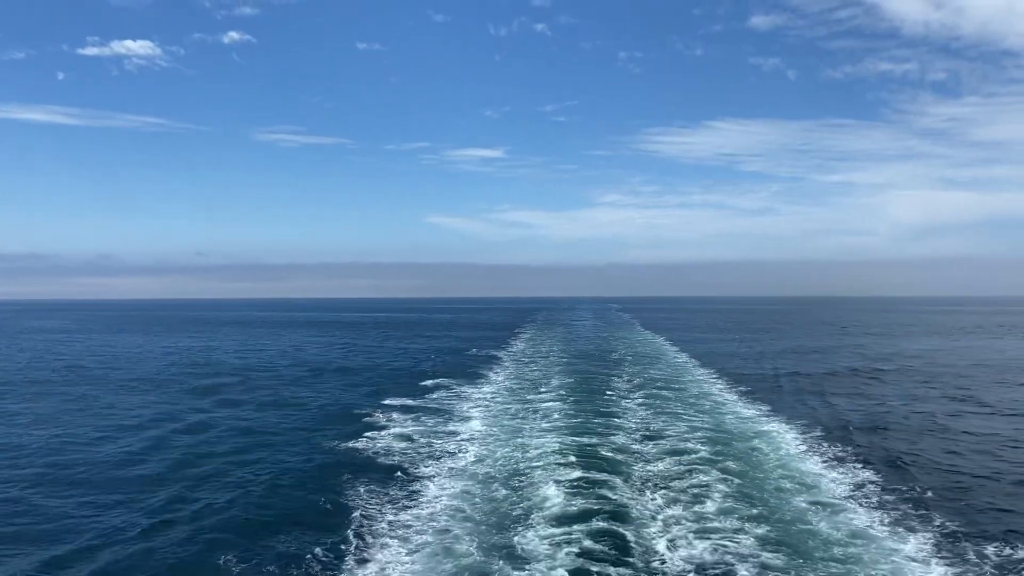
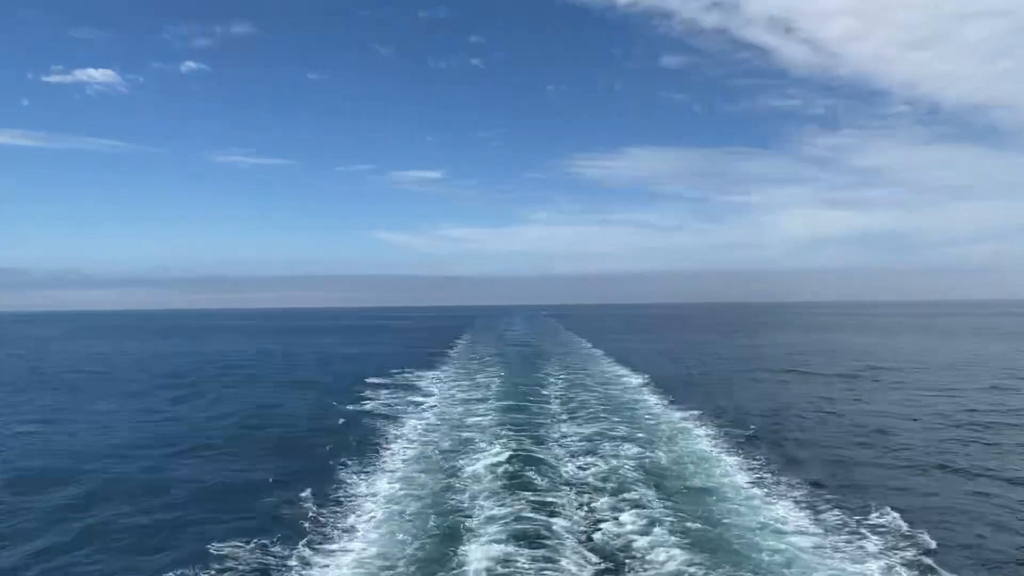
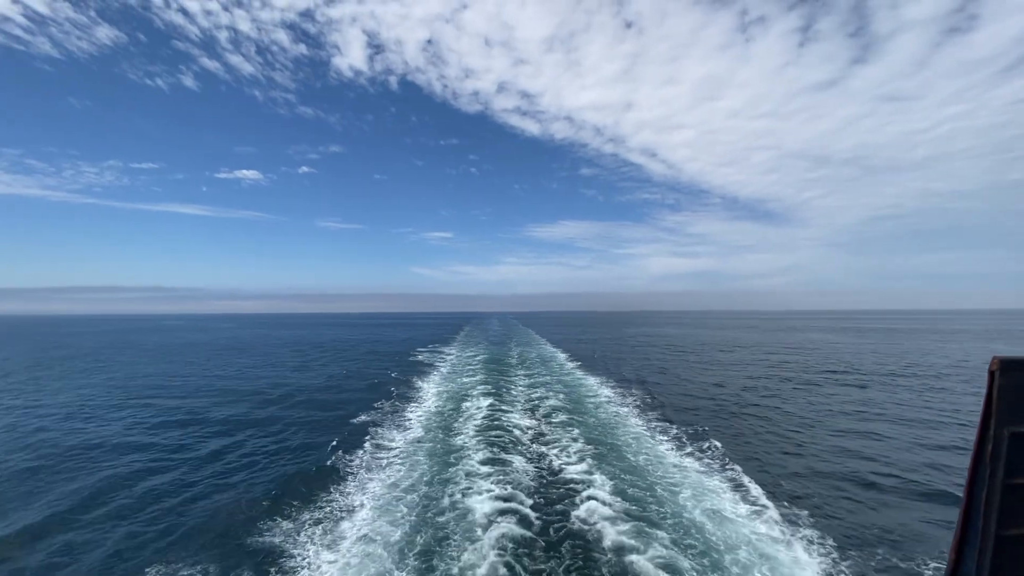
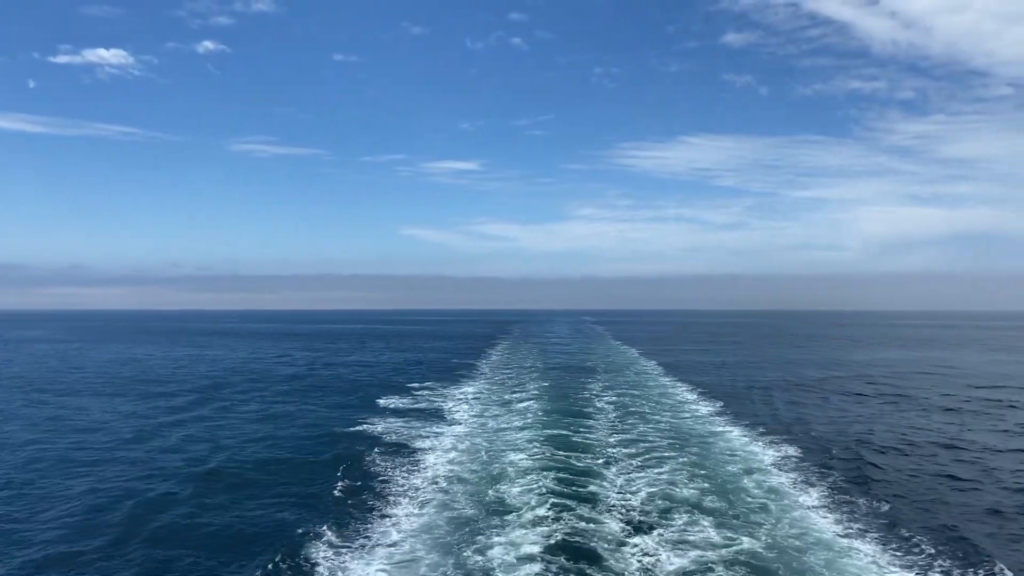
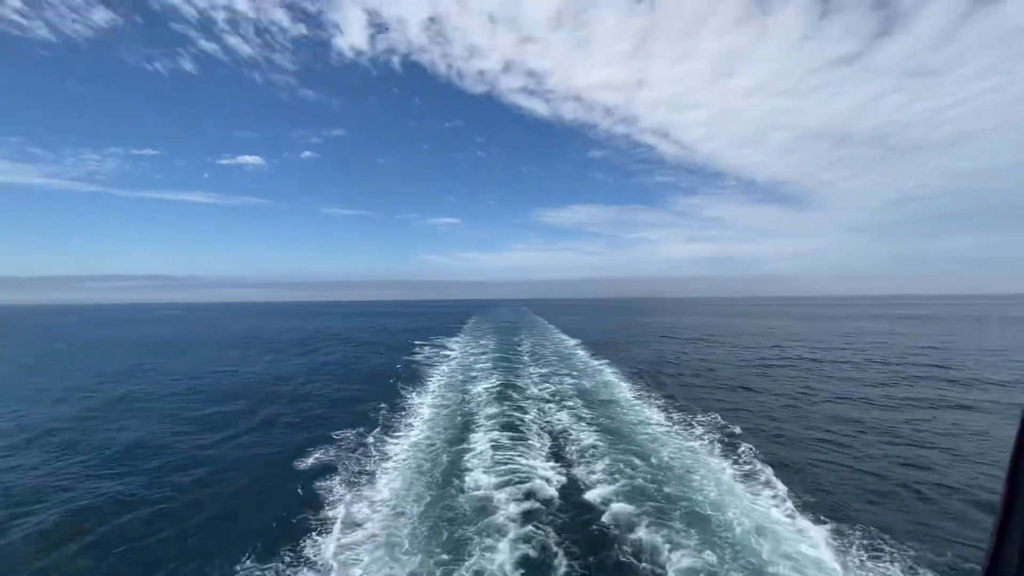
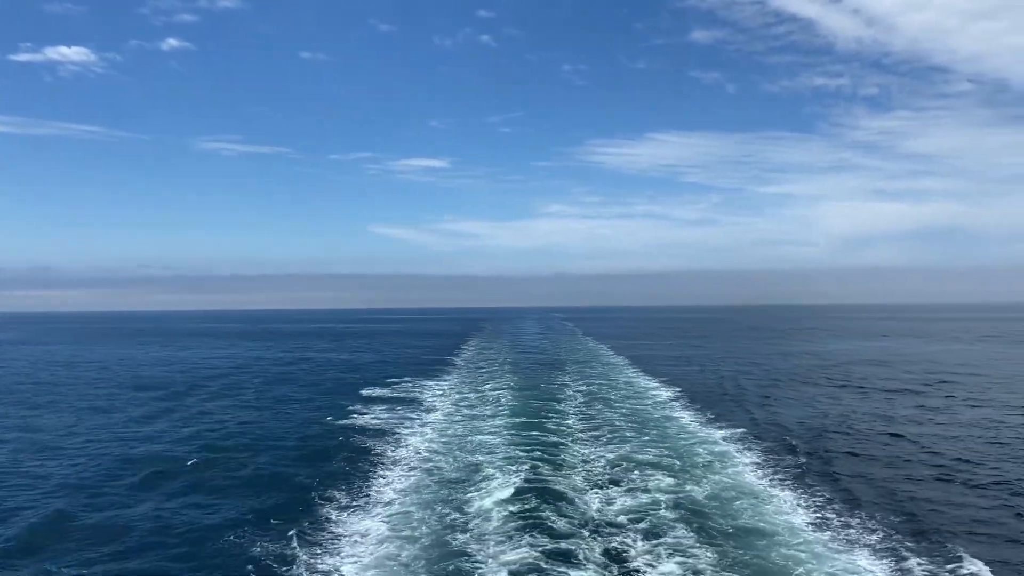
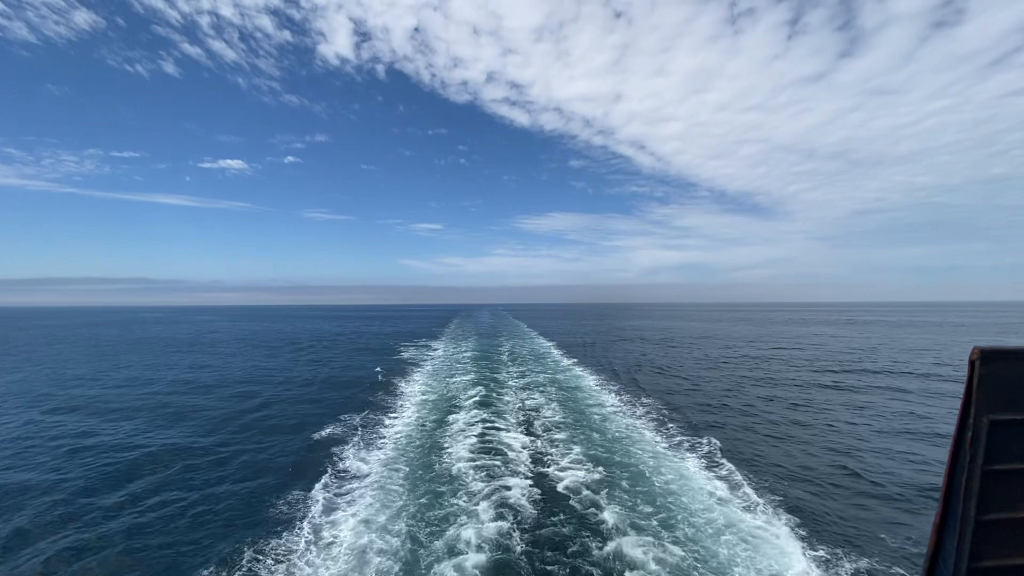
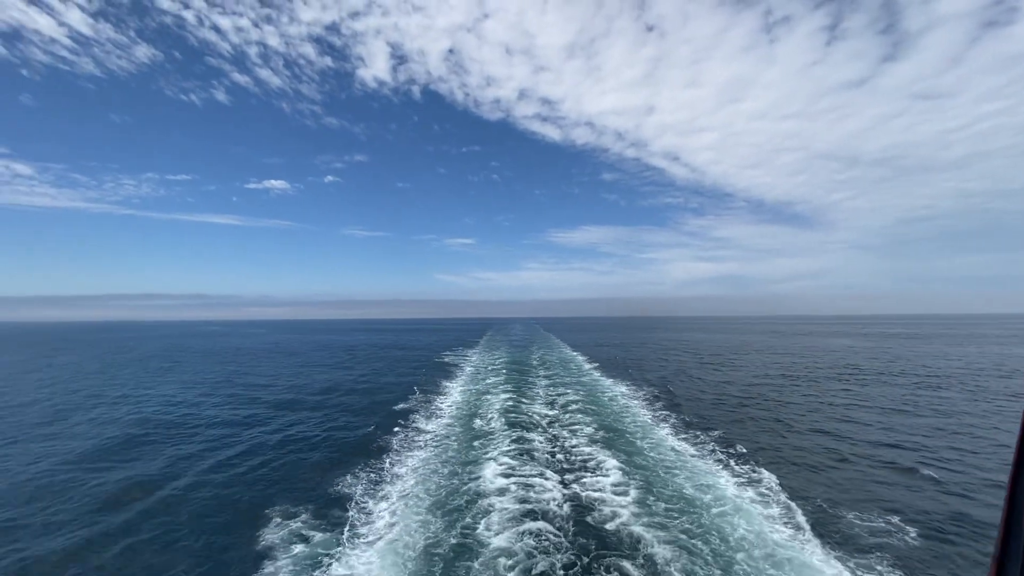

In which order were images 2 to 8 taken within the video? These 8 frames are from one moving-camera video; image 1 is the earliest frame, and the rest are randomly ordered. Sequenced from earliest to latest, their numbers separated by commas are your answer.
4, 6, 2, 5, 7, 3, 8
